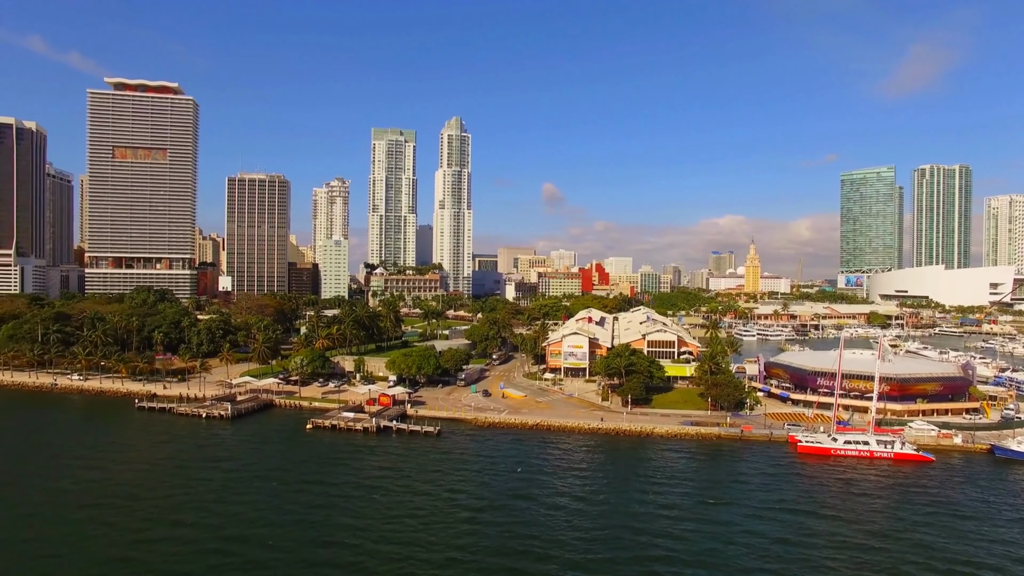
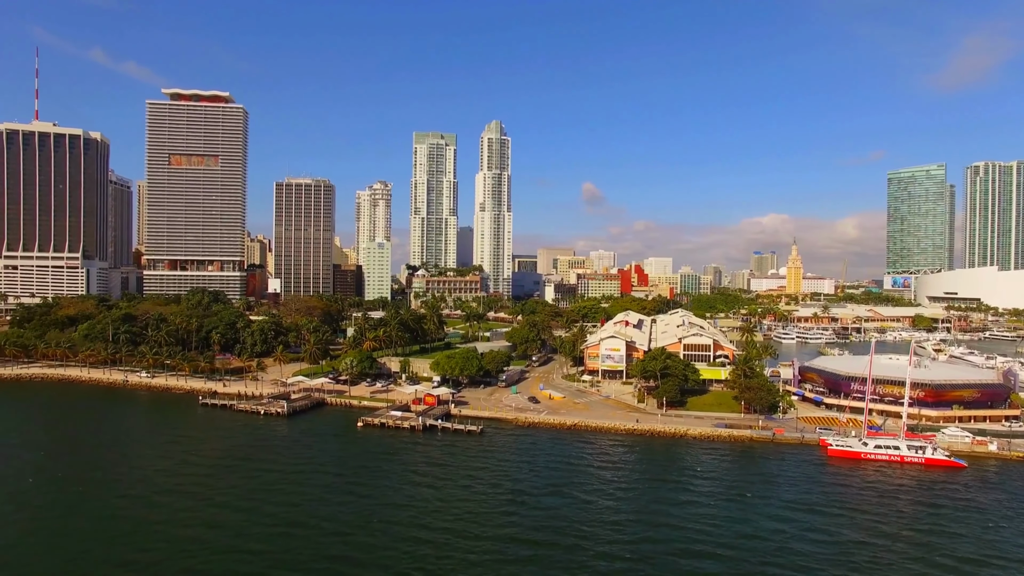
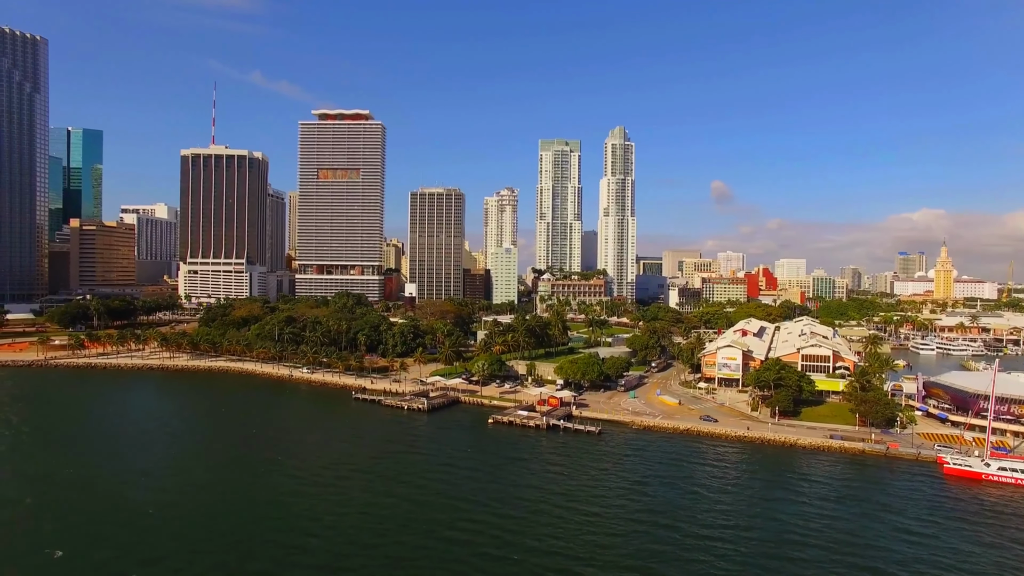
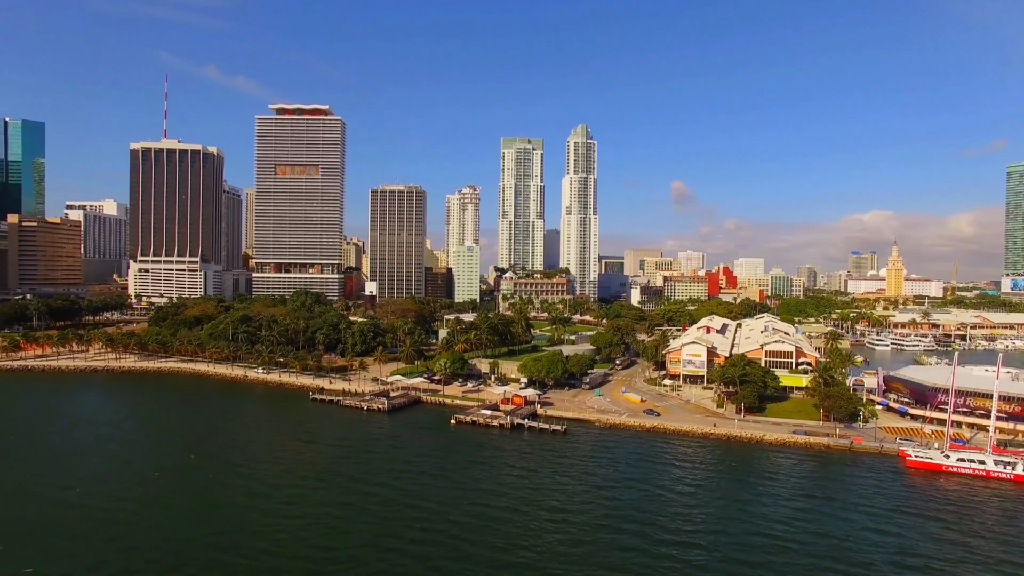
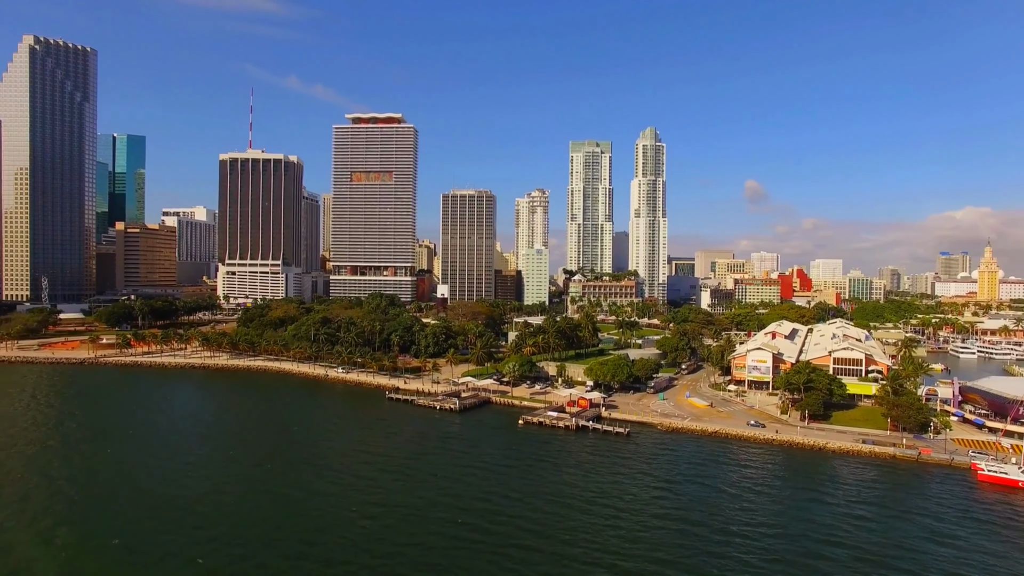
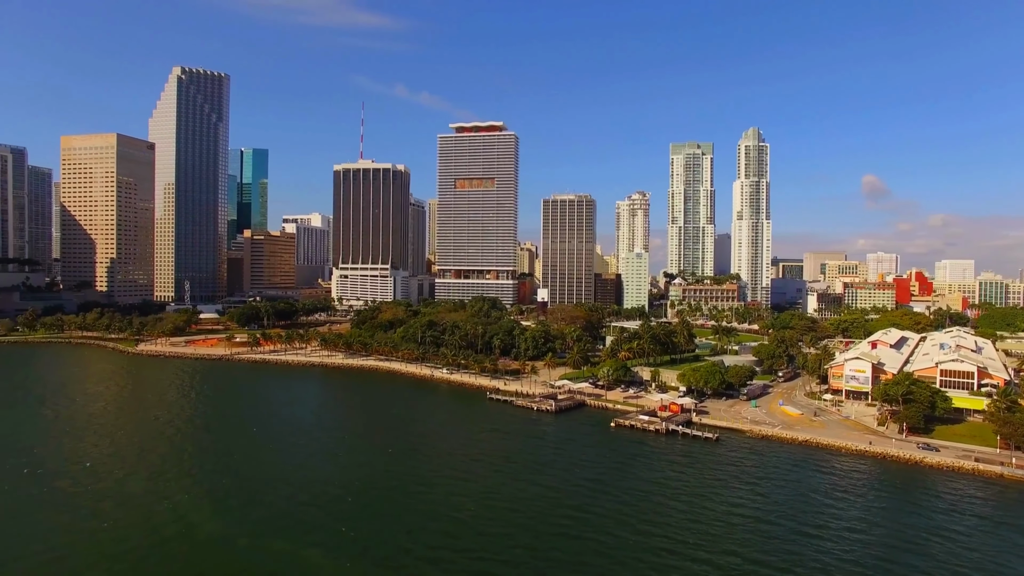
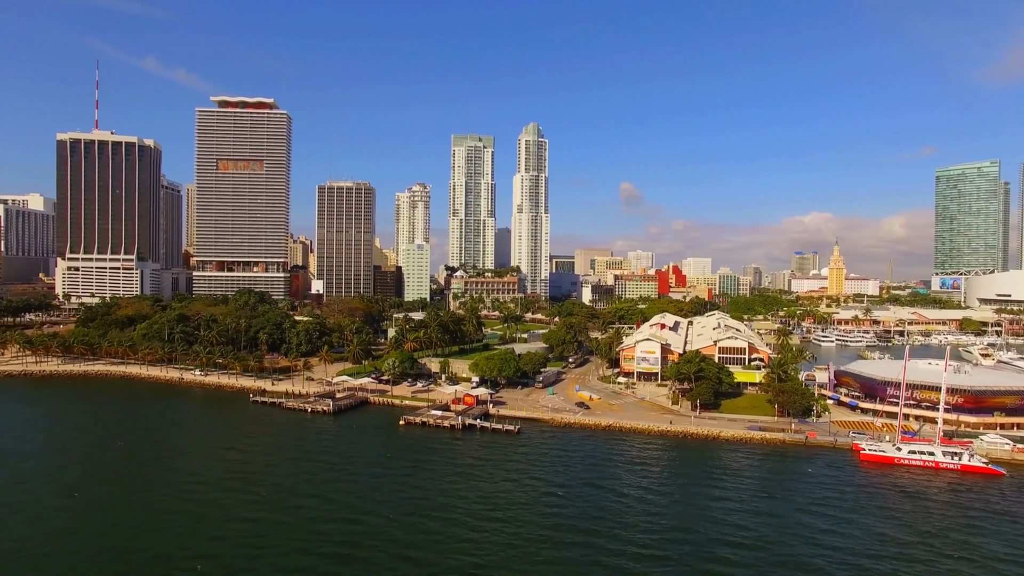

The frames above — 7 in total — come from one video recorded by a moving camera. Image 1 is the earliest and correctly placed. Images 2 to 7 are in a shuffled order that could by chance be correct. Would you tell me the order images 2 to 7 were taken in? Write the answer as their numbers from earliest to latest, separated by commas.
2, 7, 4, 3, 5, 6
